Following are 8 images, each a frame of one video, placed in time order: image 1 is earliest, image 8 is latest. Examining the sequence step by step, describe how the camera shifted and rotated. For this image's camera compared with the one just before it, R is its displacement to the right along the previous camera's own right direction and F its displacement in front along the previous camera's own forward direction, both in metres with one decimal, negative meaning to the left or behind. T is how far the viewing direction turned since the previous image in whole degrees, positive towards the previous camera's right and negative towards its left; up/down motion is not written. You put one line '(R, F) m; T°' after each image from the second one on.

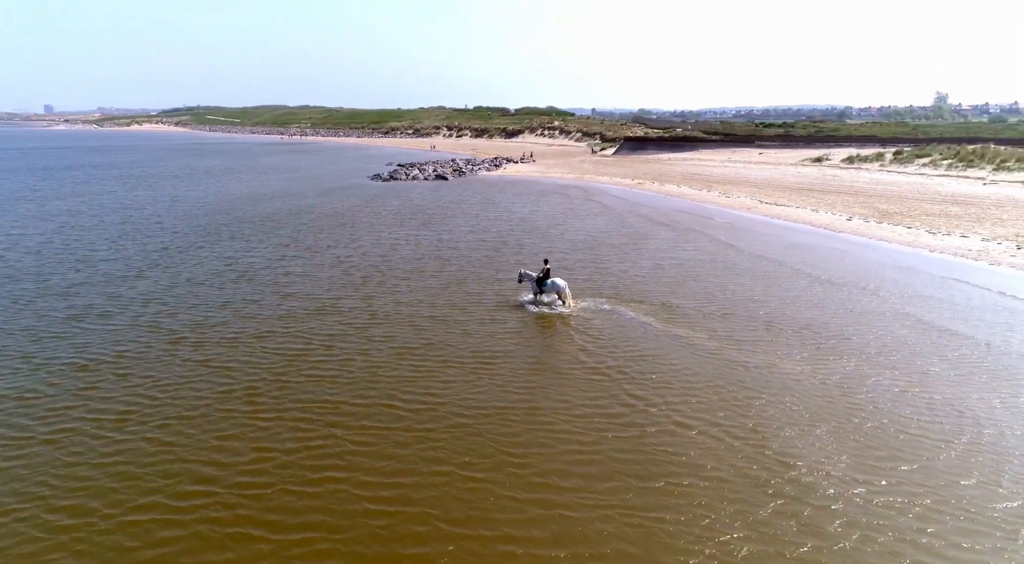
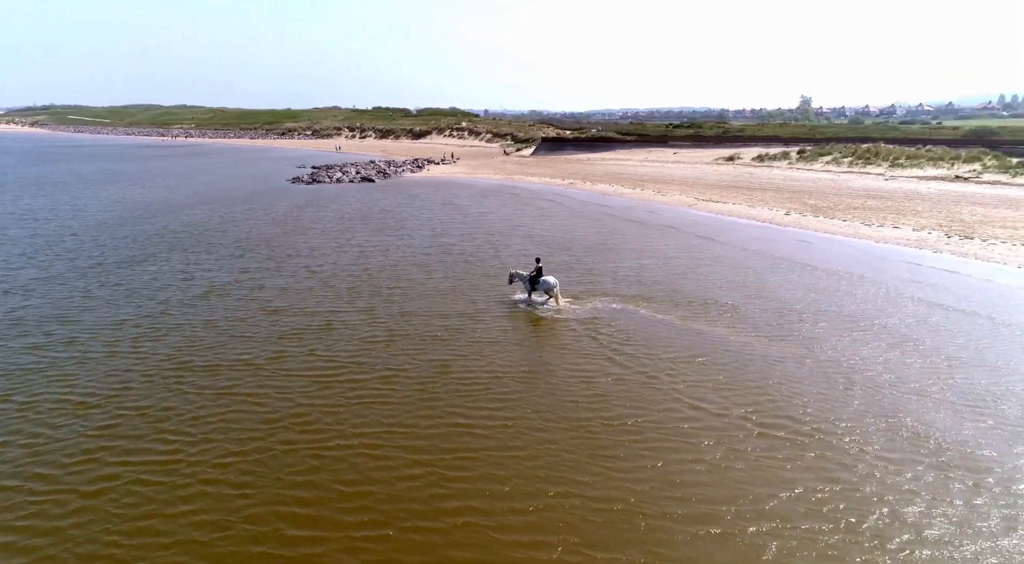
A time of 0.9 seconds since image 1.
(-3.3, +1.2) m; +9°
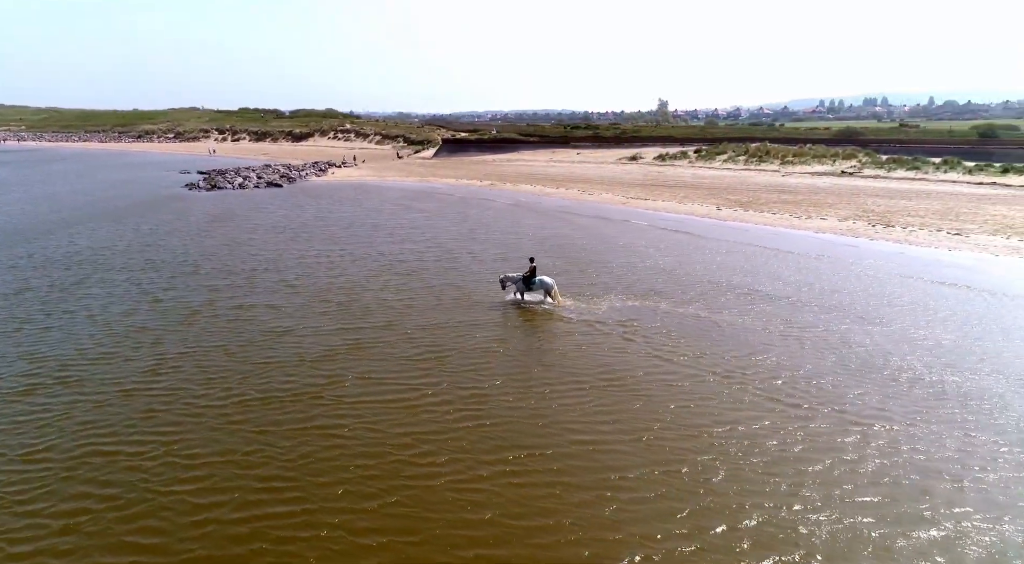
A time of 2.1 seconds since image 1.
(-4.2, +1.4) m; +11°
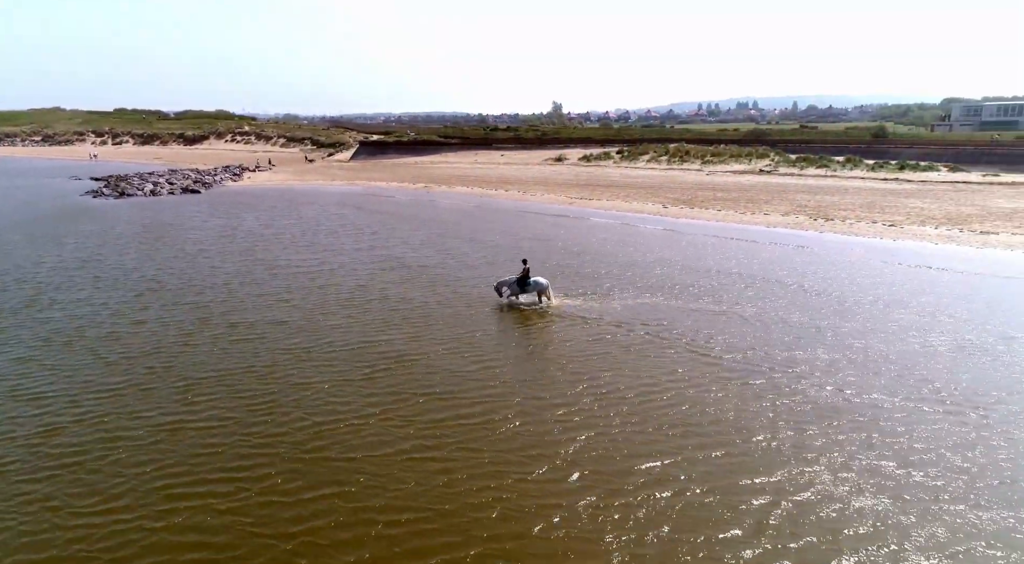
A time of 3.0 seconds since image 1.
(-3.4, +1.0) m; +9°
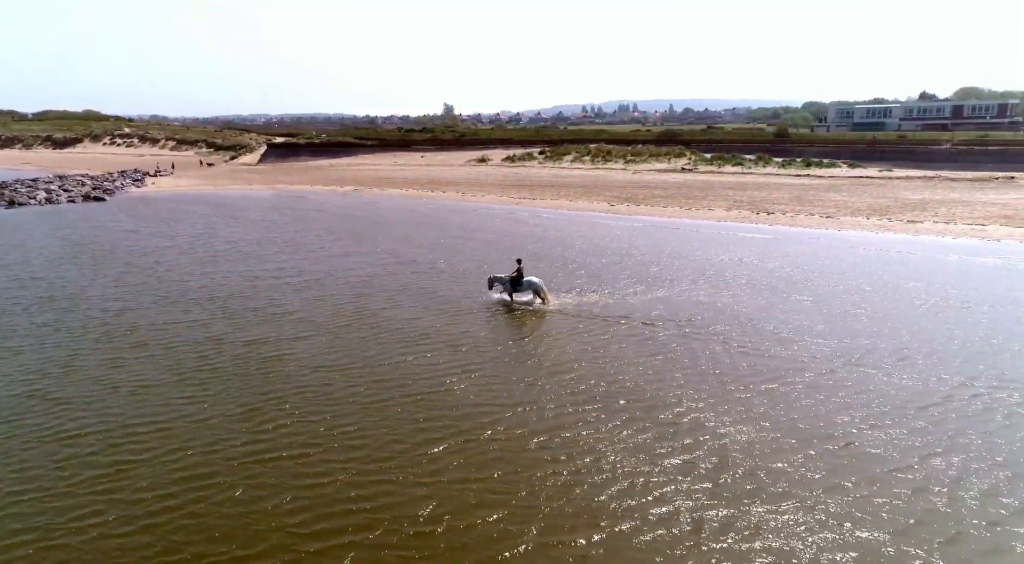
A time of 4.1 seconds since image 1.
(-3.5, +1.0) m; +9°
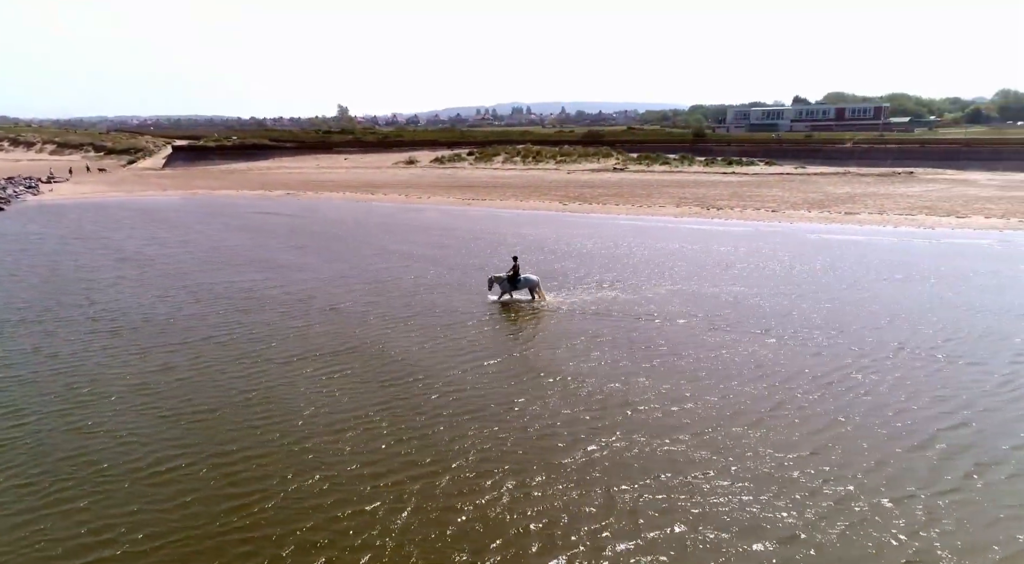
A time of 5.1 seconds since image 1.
(-3.4, +0.9) m; +8°
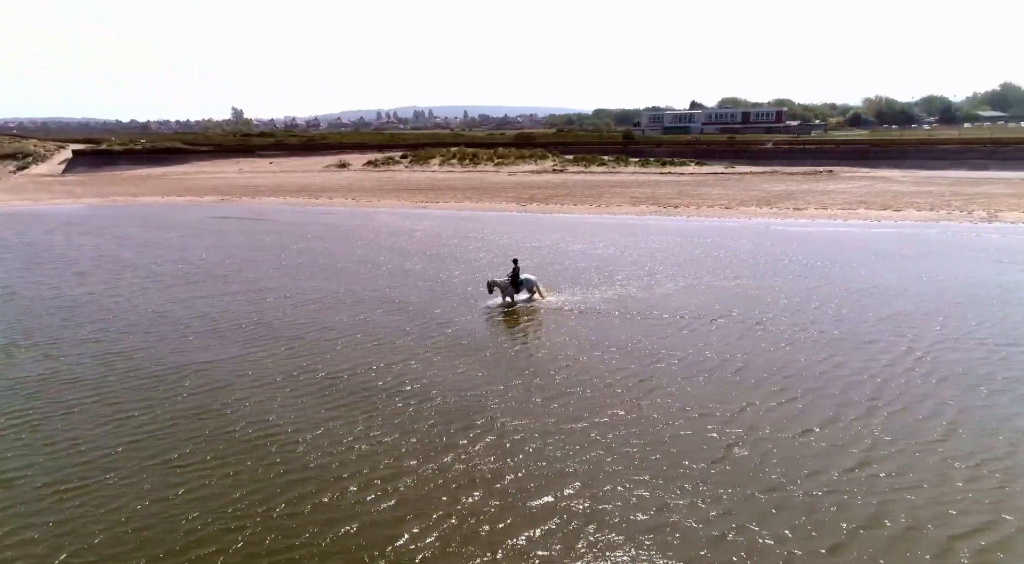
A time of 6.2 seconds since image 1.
(-3.3, +0.8) m; +8°
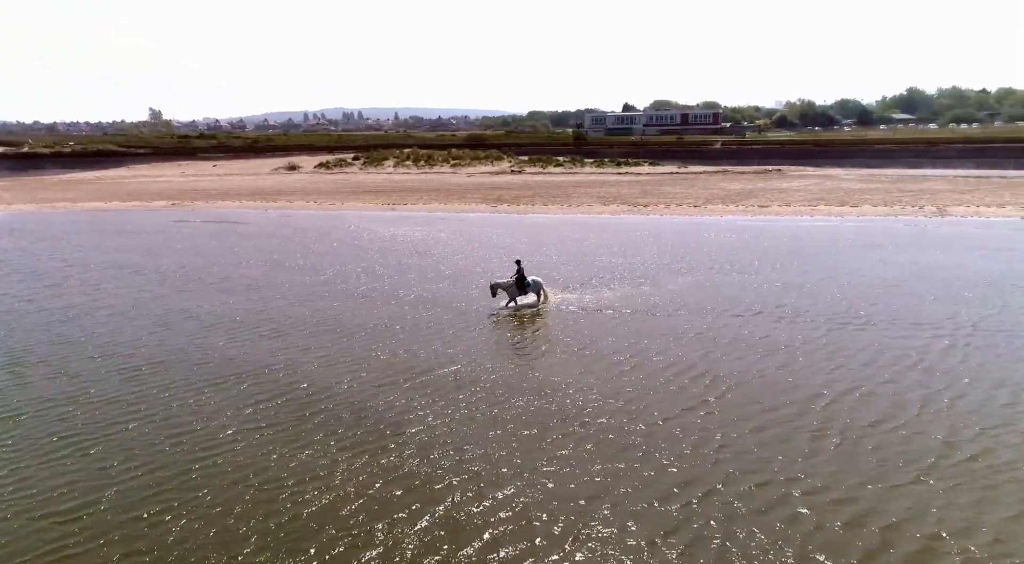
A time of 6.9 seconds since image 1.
(-2.3, +0.5) m; +6°
